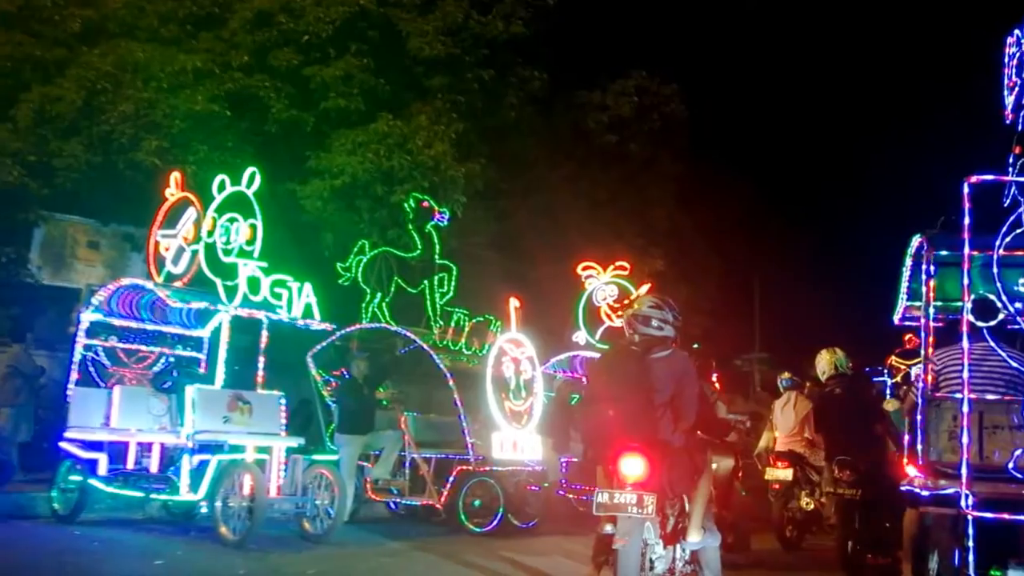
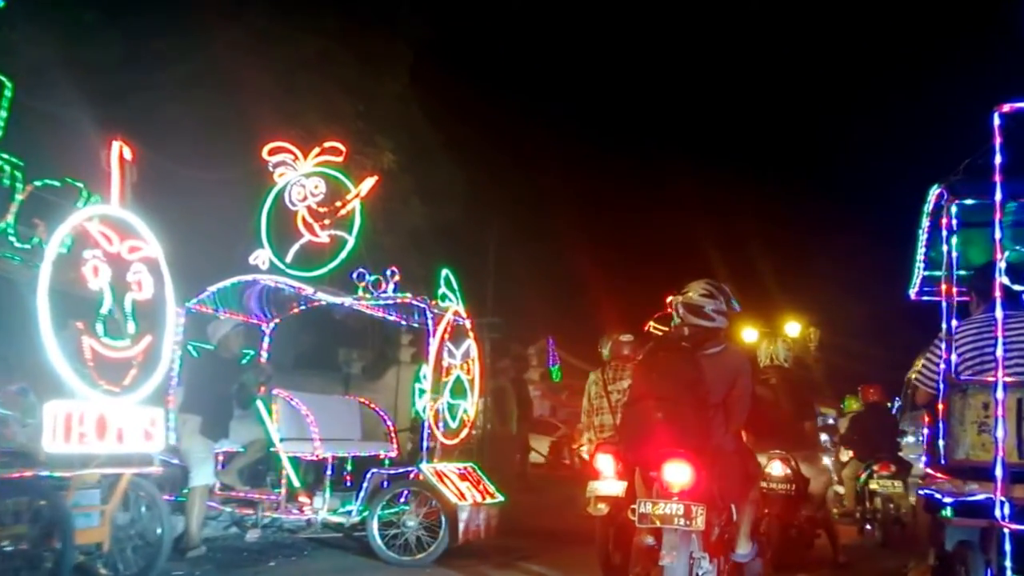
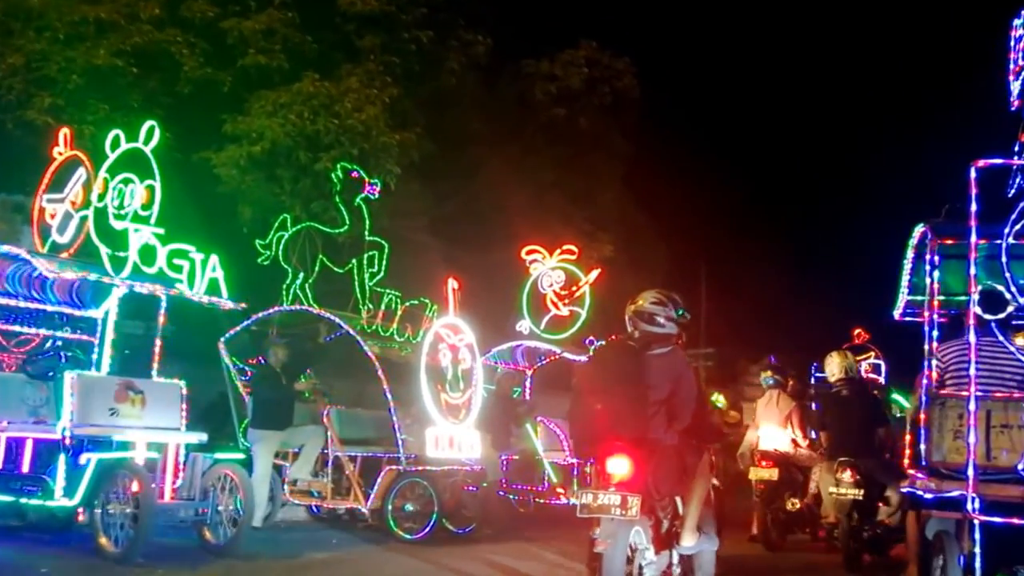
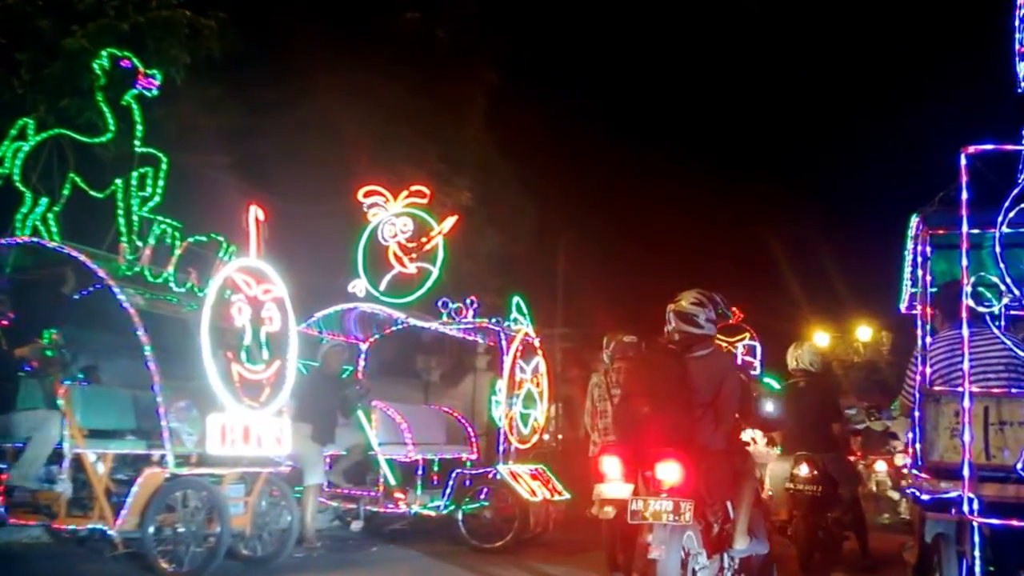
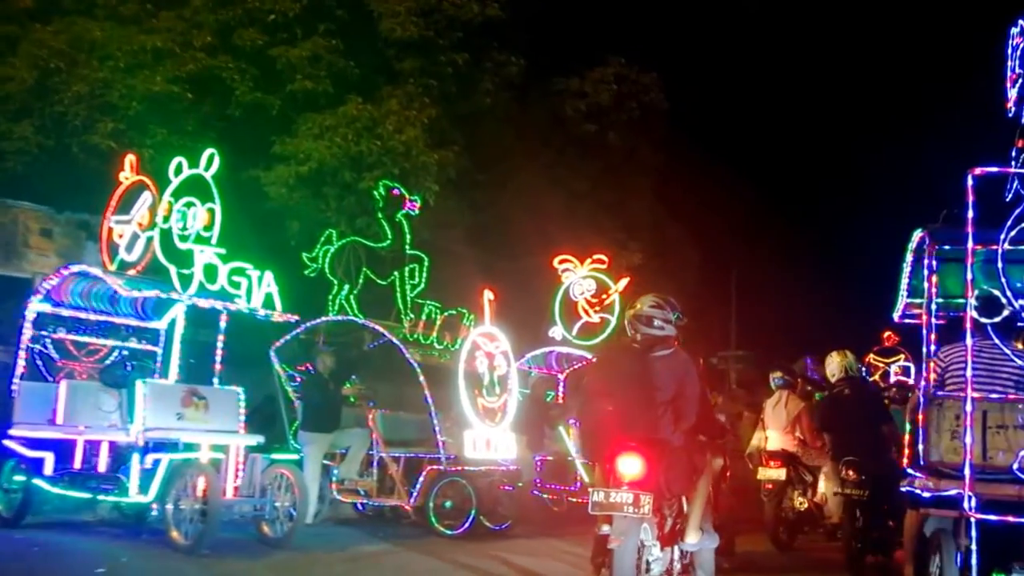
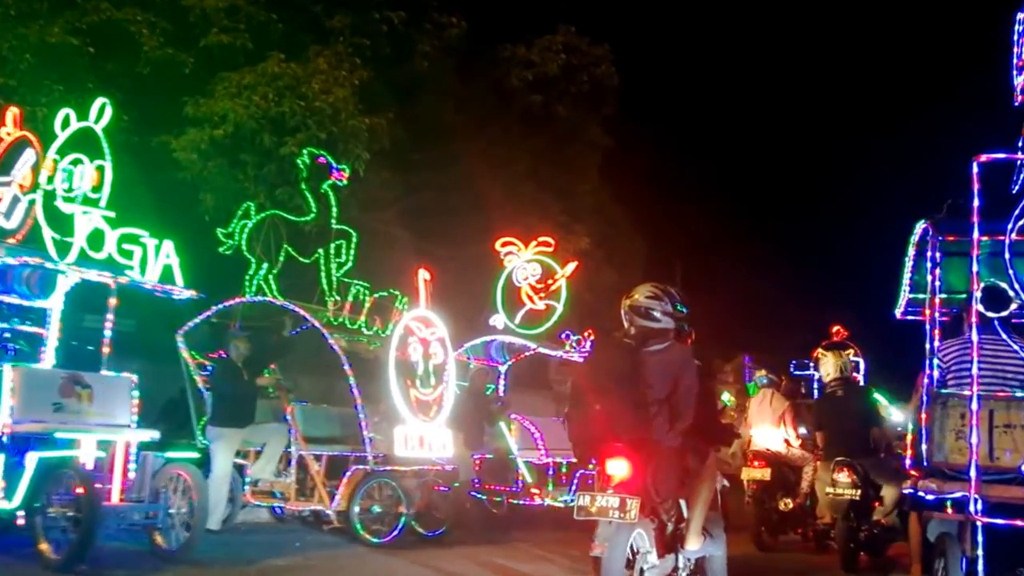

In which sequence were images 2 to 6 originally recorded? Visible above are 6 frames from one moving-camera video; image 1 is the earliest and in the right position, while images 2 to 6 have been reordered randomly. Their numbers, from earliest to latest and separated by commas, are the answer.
5, 3, 6, 4, 2
